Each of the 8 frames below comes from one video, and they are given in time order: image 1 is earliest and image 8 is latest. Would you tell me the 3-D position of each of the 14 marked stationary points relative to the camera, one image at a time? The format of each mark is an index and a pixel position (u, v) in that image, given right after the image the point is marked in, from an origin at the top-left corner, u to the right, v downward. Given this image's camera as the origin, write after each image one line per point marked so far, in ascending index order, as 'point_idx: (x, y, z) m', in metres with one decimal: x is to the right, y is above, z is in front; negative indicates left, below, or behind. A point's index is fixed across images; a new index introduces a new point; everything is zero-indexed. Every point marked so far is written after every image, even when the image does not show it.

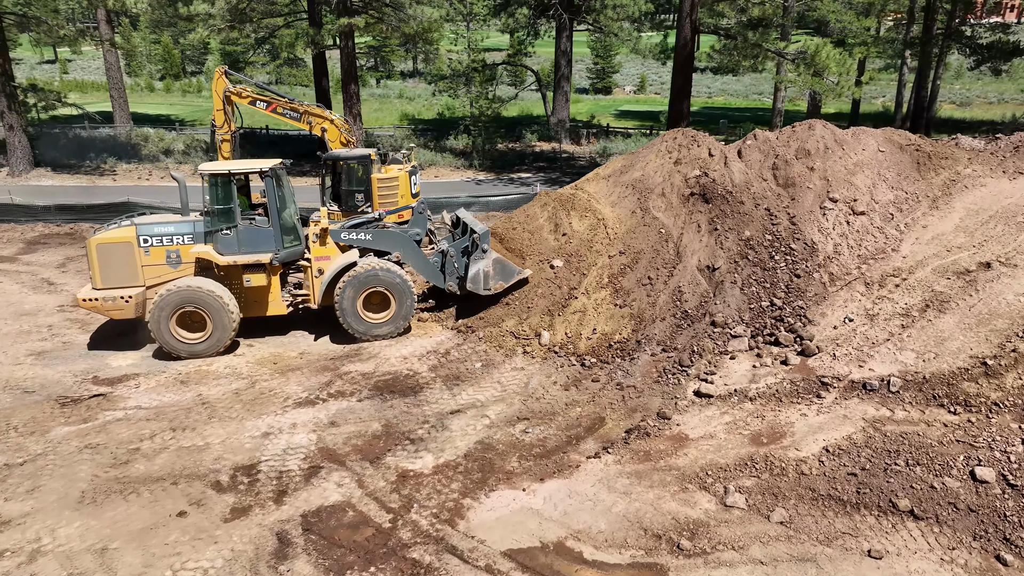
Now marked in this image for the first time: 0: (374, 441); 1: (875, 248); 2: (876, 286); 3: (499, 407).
0: (-1.4, -1.5, +7.1) m
1: (+4.6, +0.5, +9.1) m
2: (+4.4, 0.0, +8.6) m
3: (-0.2, -1.3, +7.8) m
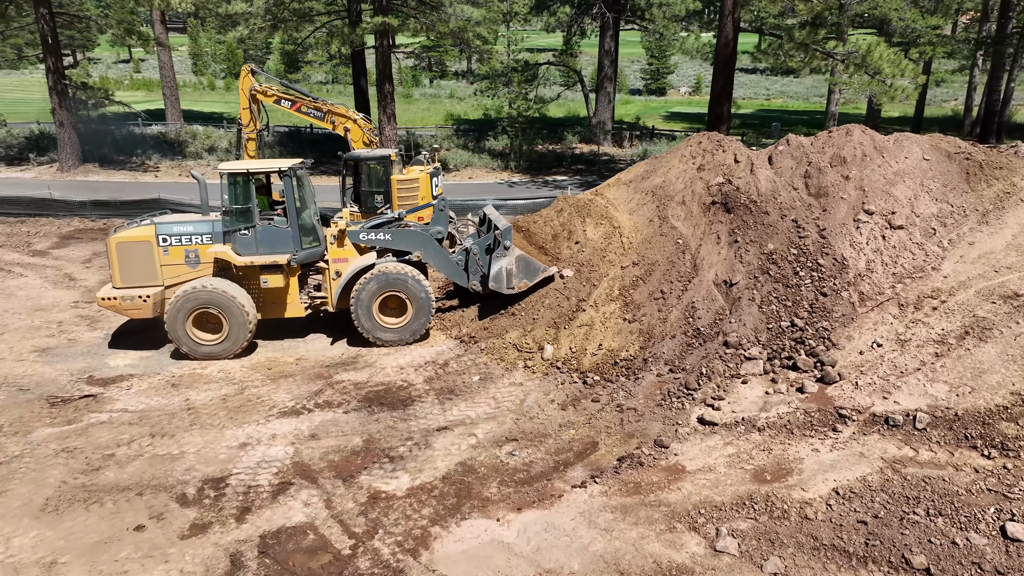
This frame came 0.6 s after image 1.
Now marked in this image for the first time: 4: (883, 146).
0: (-1.6, -1.6, +6.8) m
1: (+4.7, +0.3, +8.3) m
2: (+4.4, -0.2, +7.8) m
3: (-0.3, -1.4, +7.4) m
4: (+4.9, +1.9, +9.4) m
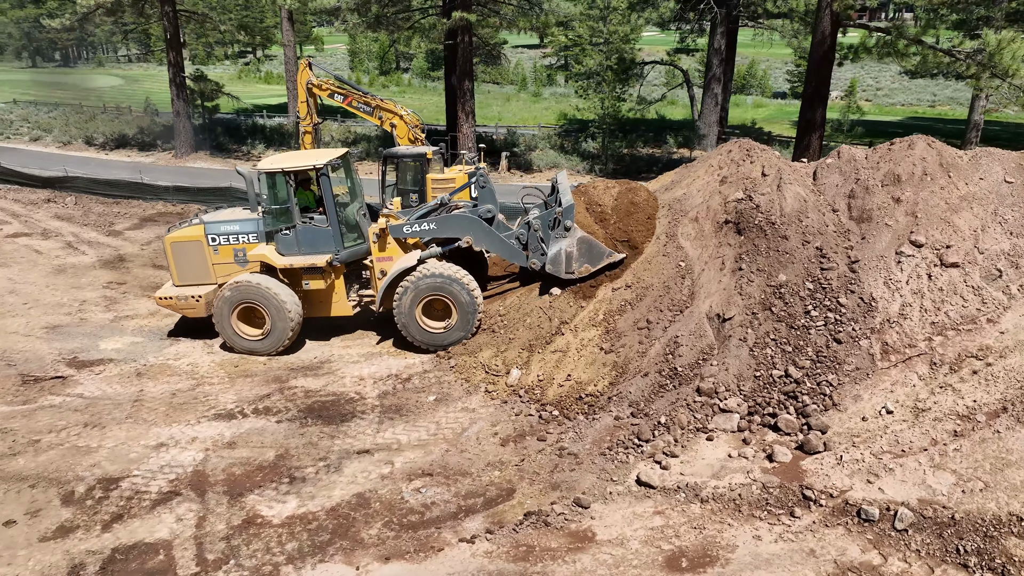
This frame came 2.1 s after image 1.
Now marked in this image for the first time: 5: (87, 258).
0: (-2.3, -1.7, +6.4) m
1: (+4.2, -0.2, +6.6) m
2: (+3.8, -0.7, +6.2) m
3: (-1.0, -1.6, +6.7) m
4: (+4.7, +1.3, +7.6) m
5: (-7.6, +0.5, +12.8) m
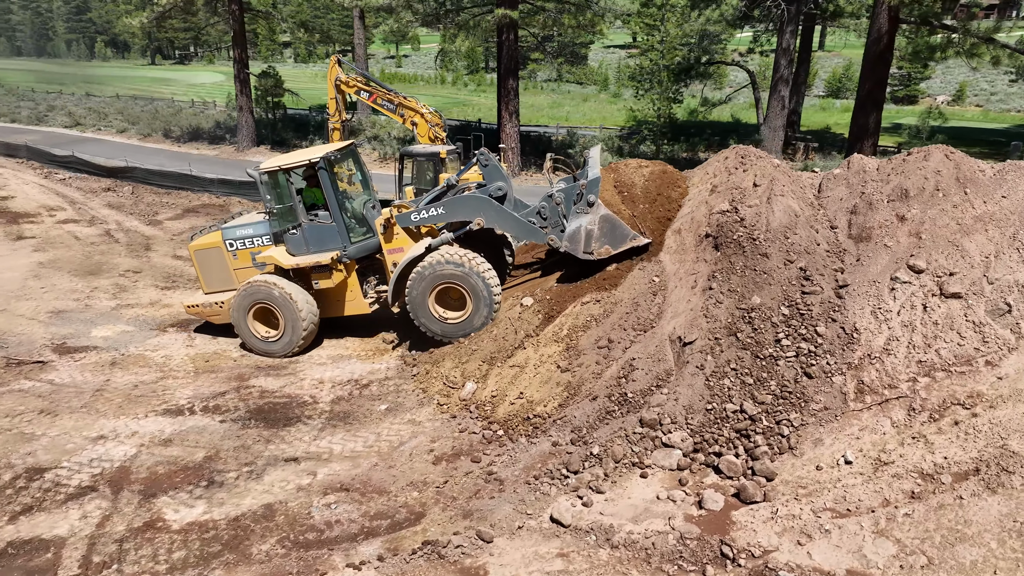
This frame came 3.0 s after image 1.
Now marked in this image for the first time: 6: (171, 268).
0: (-3.0, -1.6, +6.3) m
1: (+3.6, -0.5, +5.7) m
2: (+3.1, -1.0, +5.4) m
3: (-1.6, -1.6, +6.4) m
4: (+4.3, +1.0, +6.6) m
5: (-7.3, +0.8, +13.3) m
6: (-5.7, +0.3, +12.0) m
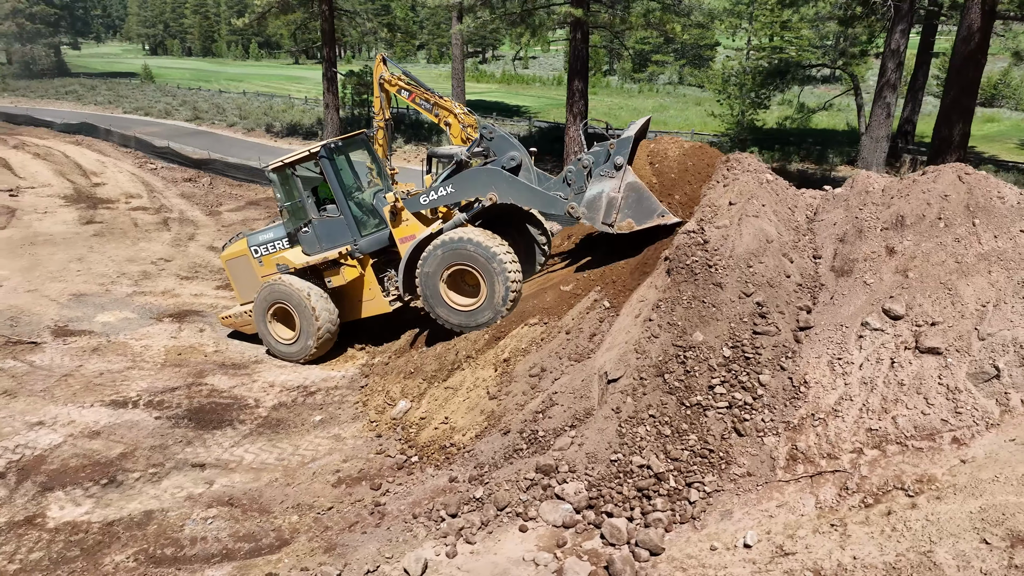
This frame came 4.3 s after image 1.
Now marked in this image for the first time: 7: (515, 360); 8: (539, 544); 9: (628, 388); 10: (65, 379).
0: (-3.8, -1.6, +6.3) m
1: (+2.6, -0.9, +4.6) m
2: (+2.1, -1.3, +4.3) m
3: (-2.4, -1.6, +6.2) m
4: (+3.6, +0.6, +5.4) m
5: (-6.7, +1.1, +14.0) m
6: (-5.4, +0.5, +12.3) m
7: (0.0, -0.7, +6.6) m
8: (+0.2, -1.7, +4.8) m
9: (+0.9, -0.8, +5.5) m
10: (-5.0, -1.0, +7.9) m
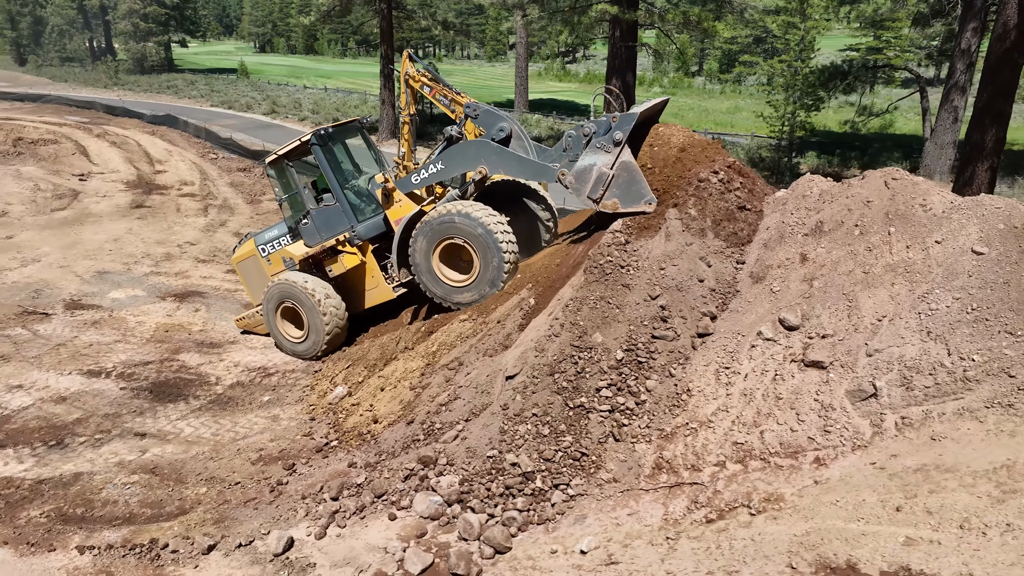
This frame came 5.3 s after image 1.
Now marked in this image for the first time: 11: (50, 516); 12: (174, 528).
0: (-4.5, -1.3, +6.8) m
1: (+1.7, -0.9, +4.3) m
2: (+1.1, -1.3, +4.2) m
3: (-3.1, -1.5, +6.5) m
4: (+2.8, +0.5, +5.0) m
5: (-6.4, +1.4, +14.8) m
6: (-5.3, +0.8, +13.0) m
7: (-0.6, -0.6, +6.6) m
8: (-0.7, -1.7, +4.8) m
9: (+0.1, -0.7, +5.4) m
10: (-5.5, -0.7, +8.5) m
11: (-3.6, -1.8, +5.5) m
12: (-2.5, -1.8, +5.3) m
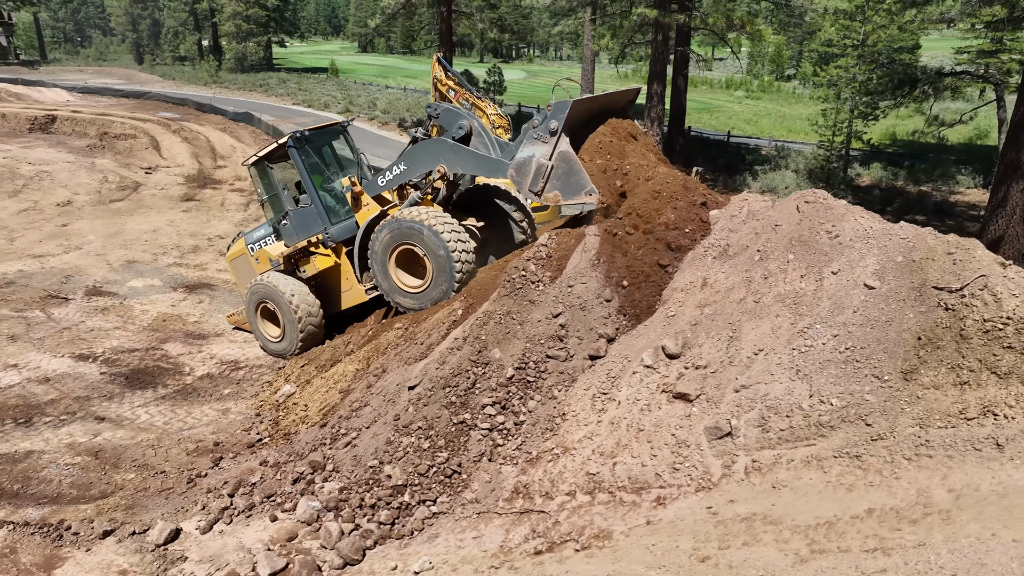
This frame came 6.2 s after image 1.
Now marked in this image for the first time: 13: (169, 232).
0: (-5.1, -1.2, +7.3) m
1: (+0.7, -1.1, +4.1) m
2: (+0.1, -1.4, +4.0) m
3: (-3.8, -1.4, +6.9) m
4: (+2.0, +0.3, +4.6) m
5: (-5.9, +1.6, +15.5) m
6: (-5.0, +0.9, +13.6) m
7: (-1.3, -0.7, +6.7) m
8: (-1.6, -1.7, +4.9) m
9: (-0.7, -0.8, +5.4) m
10: (-5.8, -0.6, +9.2) m
11: (-4.4, -1.7, +6.0) m
12: (-3.3, -1.8, +5.6) m
13: (-6.8, +1.1, +14.0) m
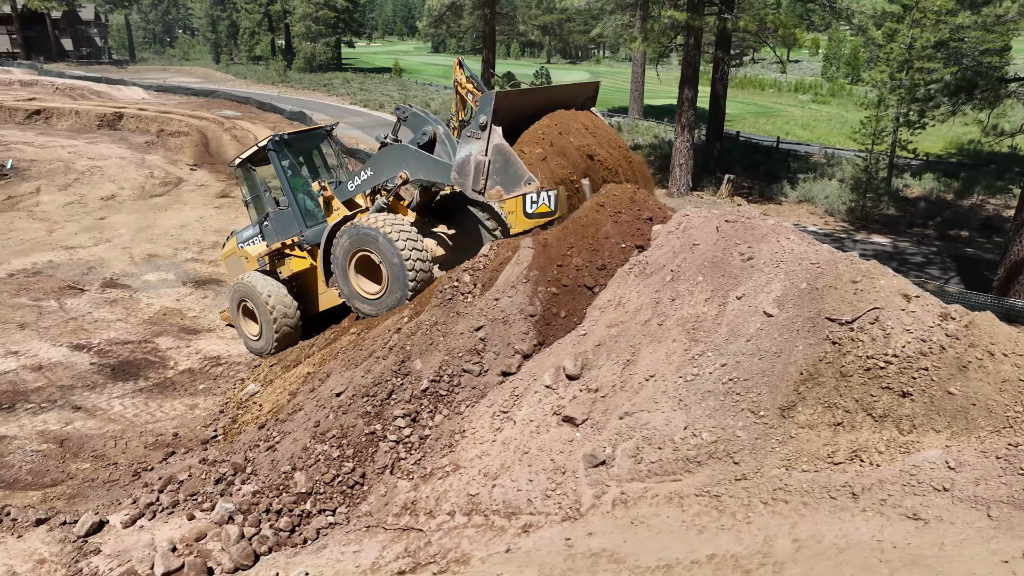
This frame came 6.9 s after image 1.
0: (-5.5, -1.1, +7.7) m
1: (0.0, -1.2, +4.0) m
2: (-0.6, -1.5, +3.9) m
3: (-4.2, -1.4, +7.2) m
4: (+1.4, +0.2, +4.4) m
5: (-5.4, +1.7, +15.9) m
6: (-4.8, +1.0, +13.9) m
7: (-1.7, -0.7, +6.7) m
8: (-2.3, -1.7, +5.0) m
9: (-1.3, -0.9, +5.4) m
10: (-6.0, -0.5, +9.6) m
11: (-4.9, -1.6, +6.3) m
12: (-3.9, -1.7, +5.9) m
13: (-6.5, +1.2, +14.5) m
